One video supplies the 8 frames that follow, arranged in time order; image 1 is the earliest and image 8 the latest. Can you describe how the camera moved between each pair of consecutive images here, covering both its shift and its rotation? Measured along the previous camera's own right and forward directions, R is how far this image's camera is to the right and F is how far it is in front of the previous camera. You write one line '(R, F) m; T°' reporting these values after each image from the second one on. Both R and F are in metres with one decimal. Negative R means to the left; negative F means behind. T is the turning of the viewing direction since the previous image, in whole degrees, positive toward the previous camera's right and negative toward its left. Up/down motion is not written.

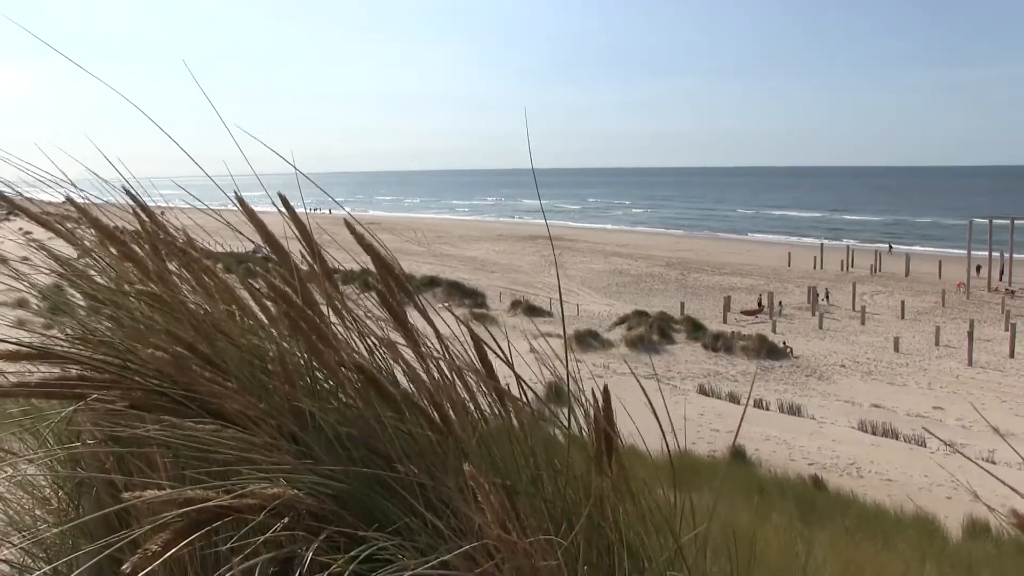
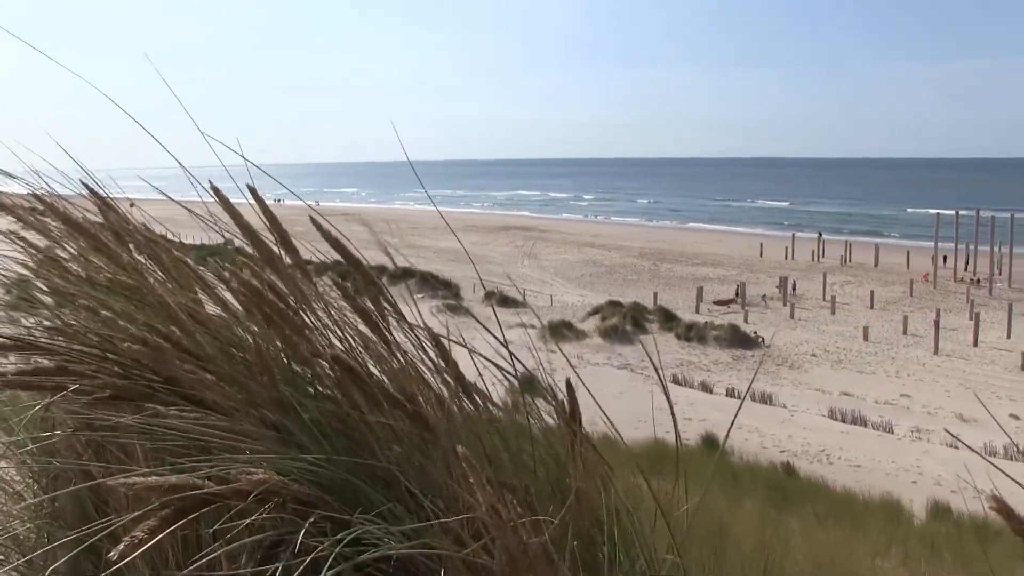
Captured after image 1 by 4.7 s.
(+0.1, 0.0) m; +2°
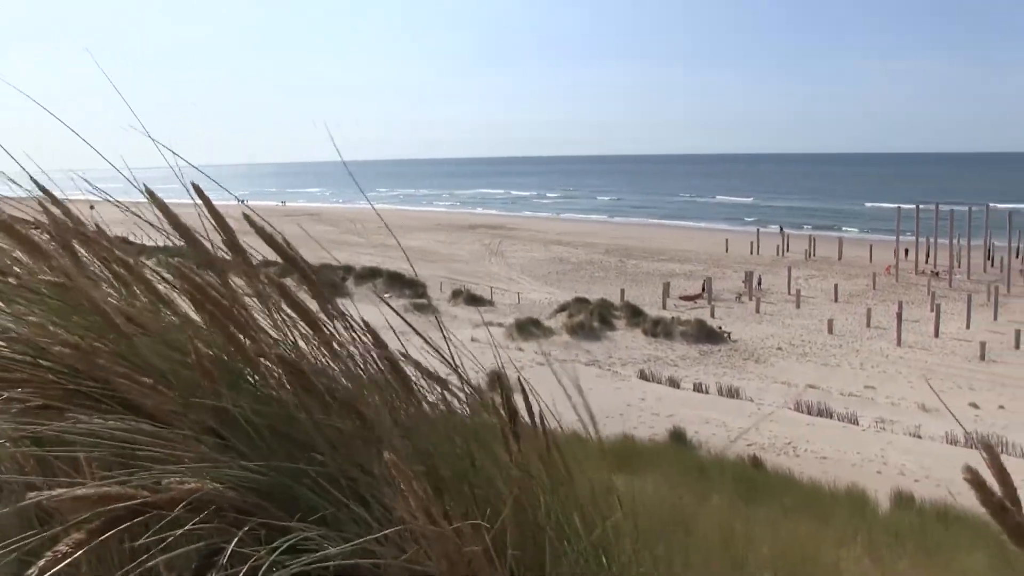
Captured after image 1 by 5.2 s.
(+0.2, 0.0) m; +2°
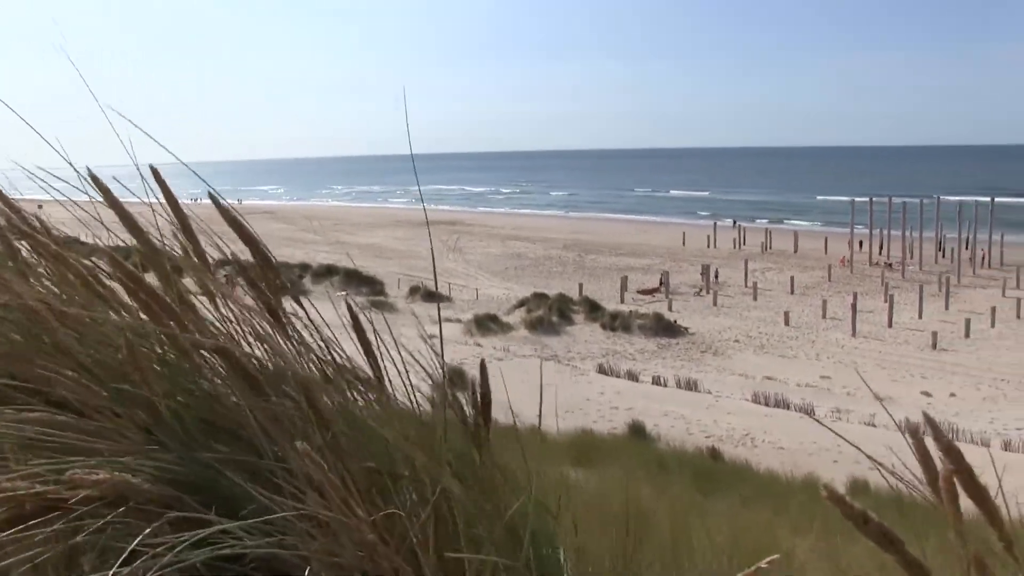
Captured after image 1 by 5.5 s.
(+0.4, 0.0) m; +2°
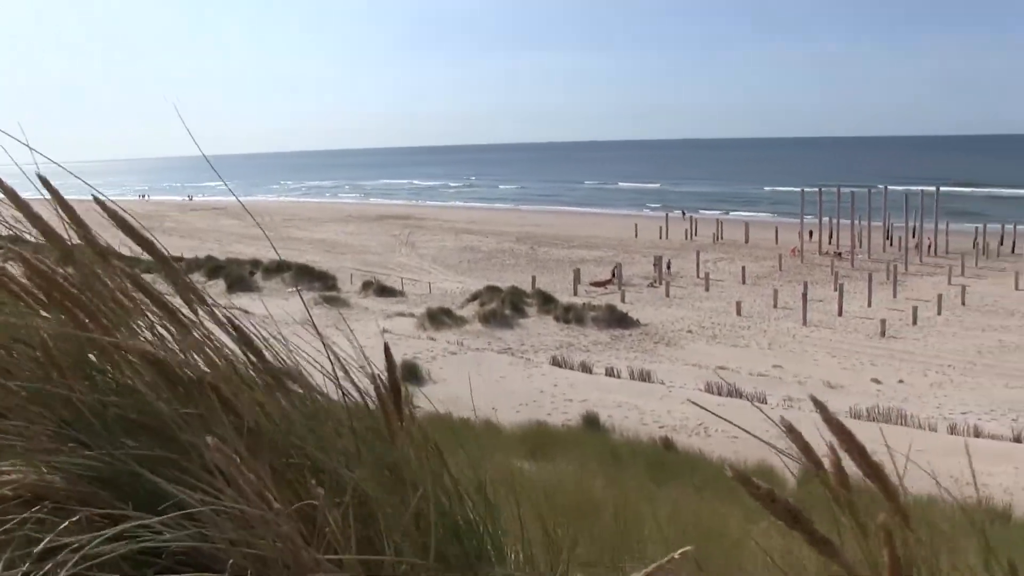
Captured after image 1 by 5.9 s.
(+0.5, 0.0) m; +2°
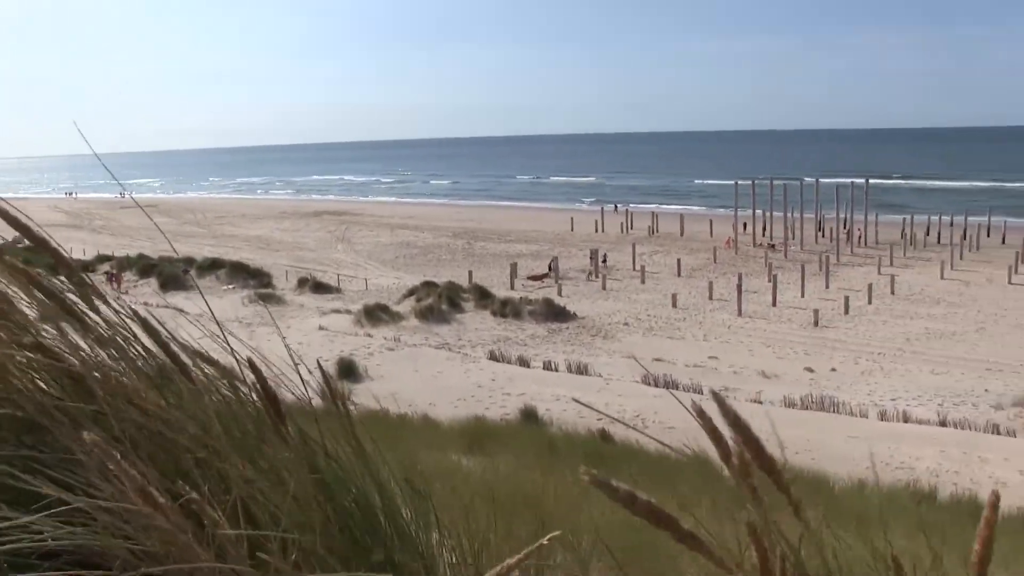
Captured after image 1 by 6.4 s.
(+0.7, 0.0) m; +2°
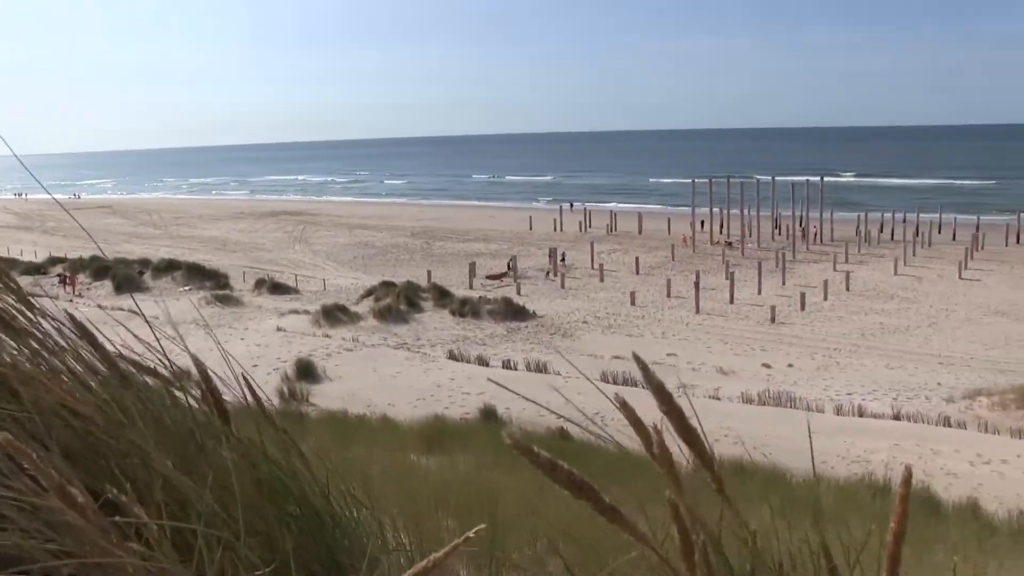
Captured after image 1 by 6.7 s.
(+0.4, 0.0) m; +2°
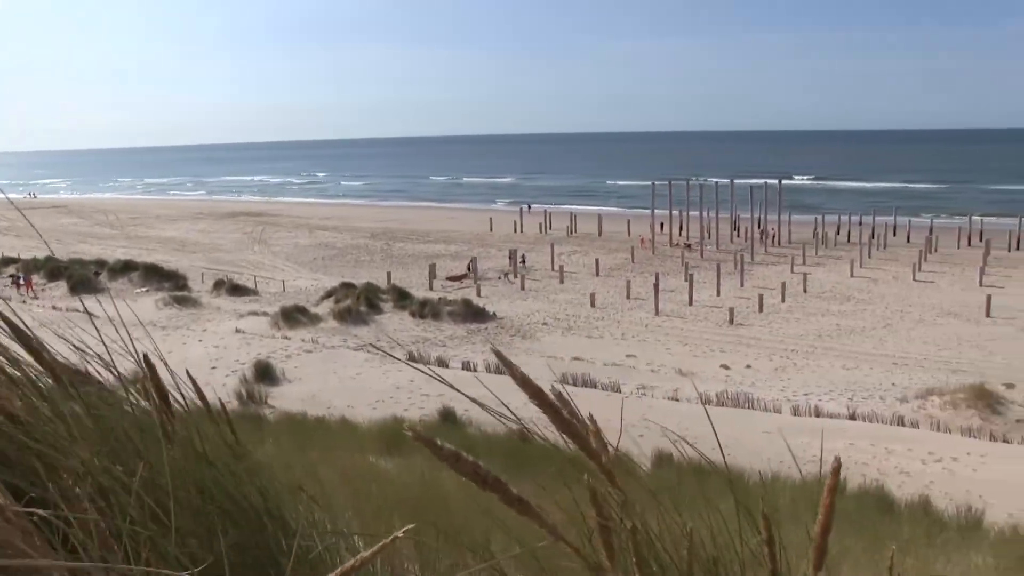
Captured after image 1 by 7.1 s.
(+0.4, 0.0) m; +2°
